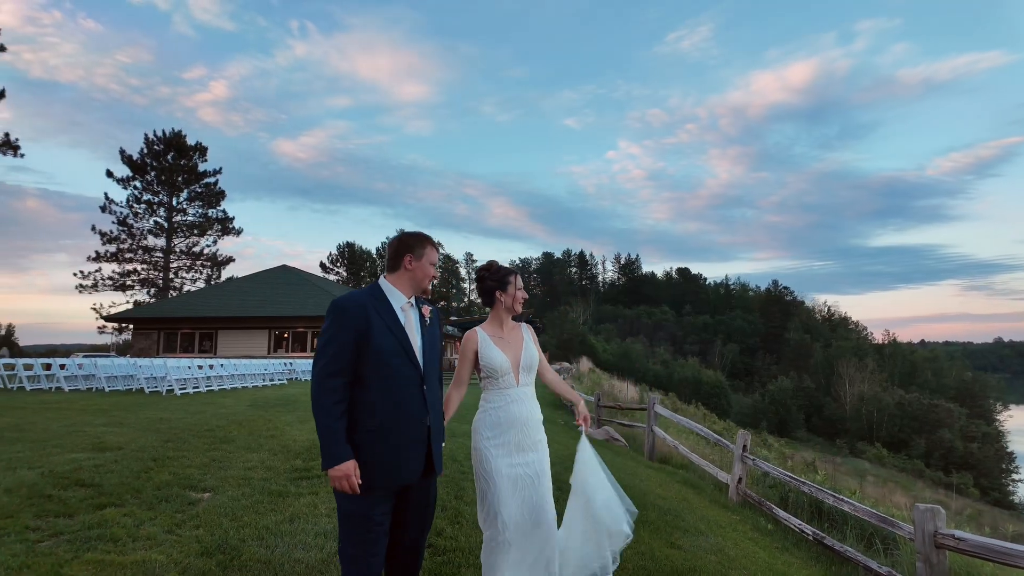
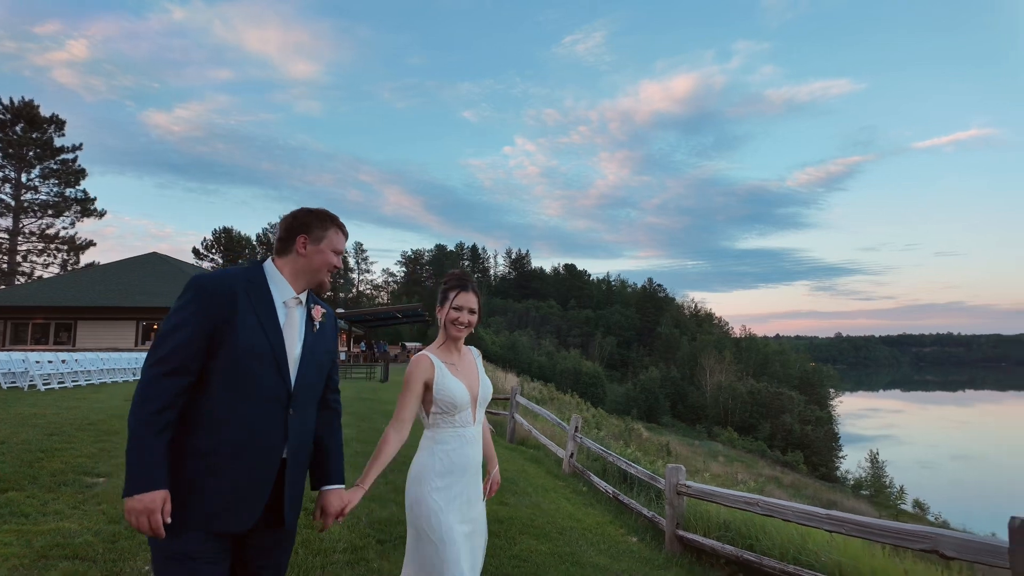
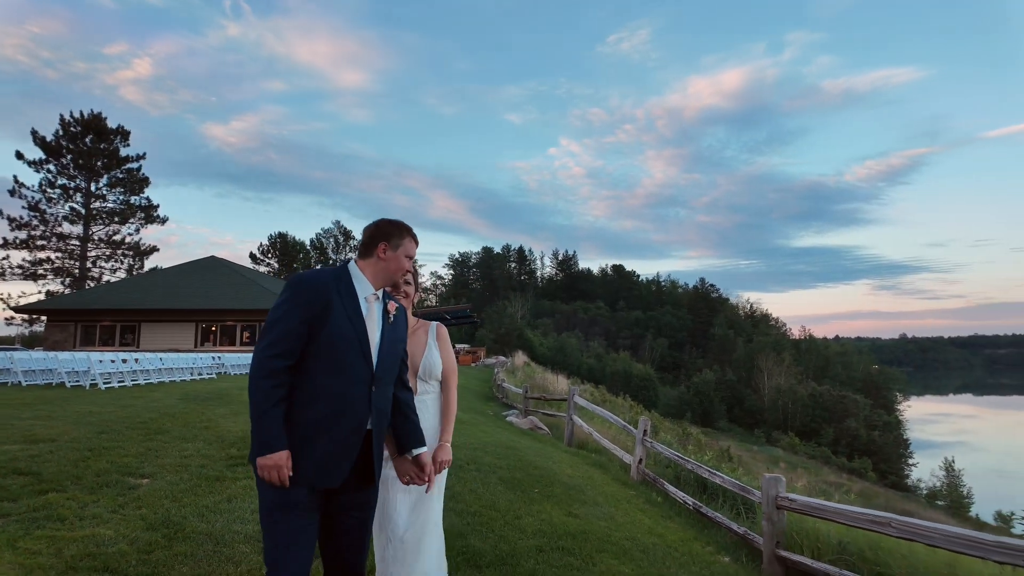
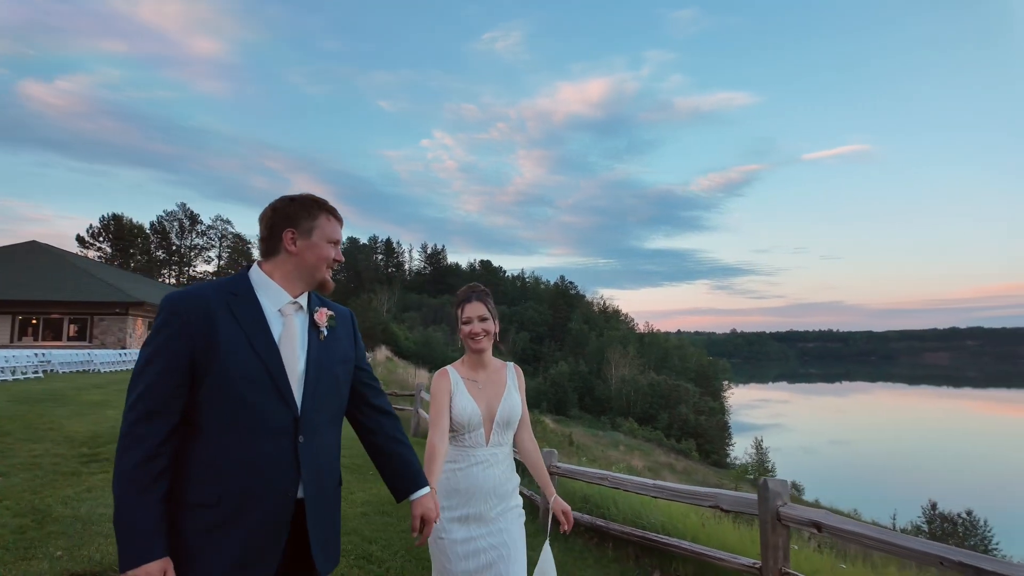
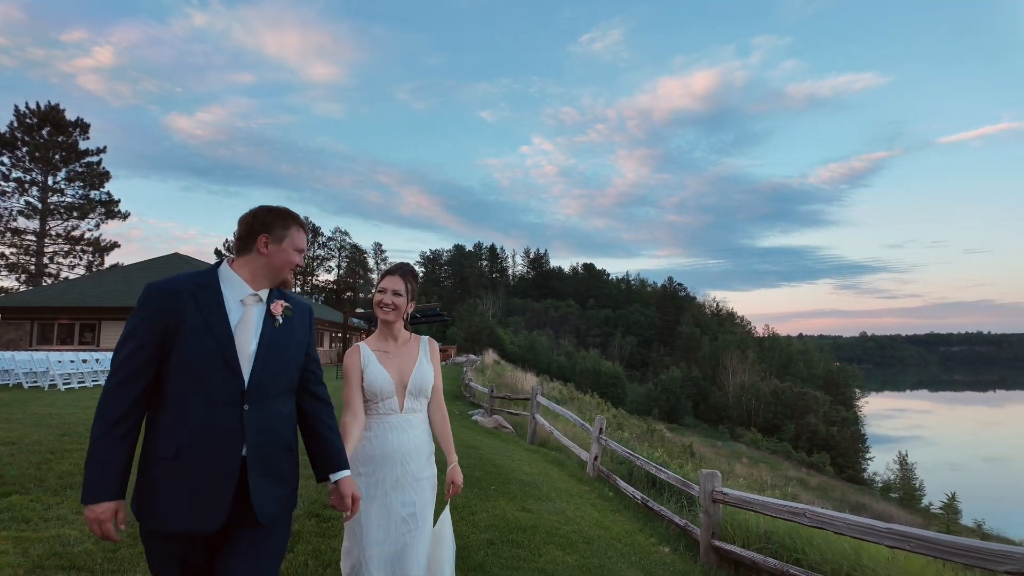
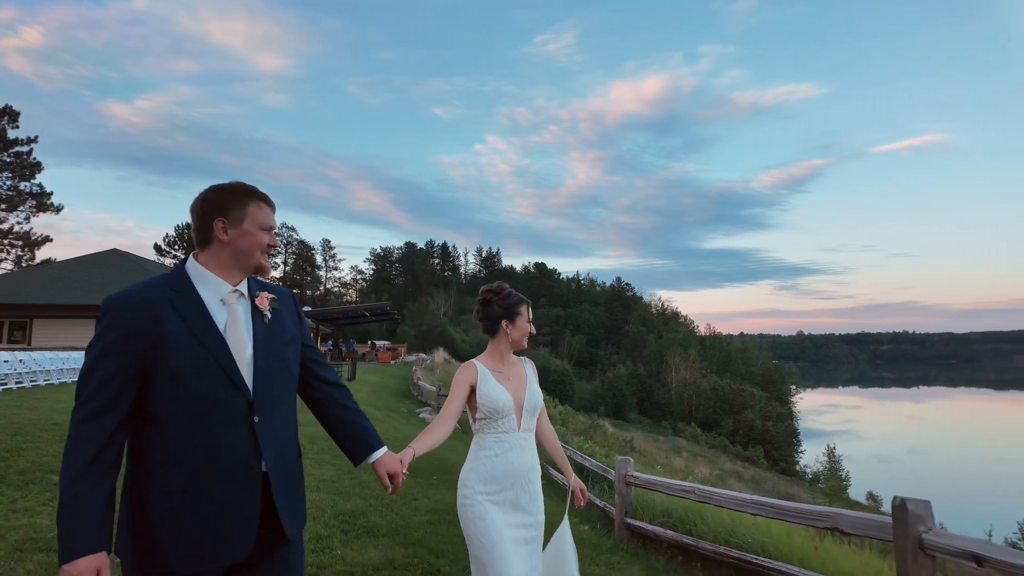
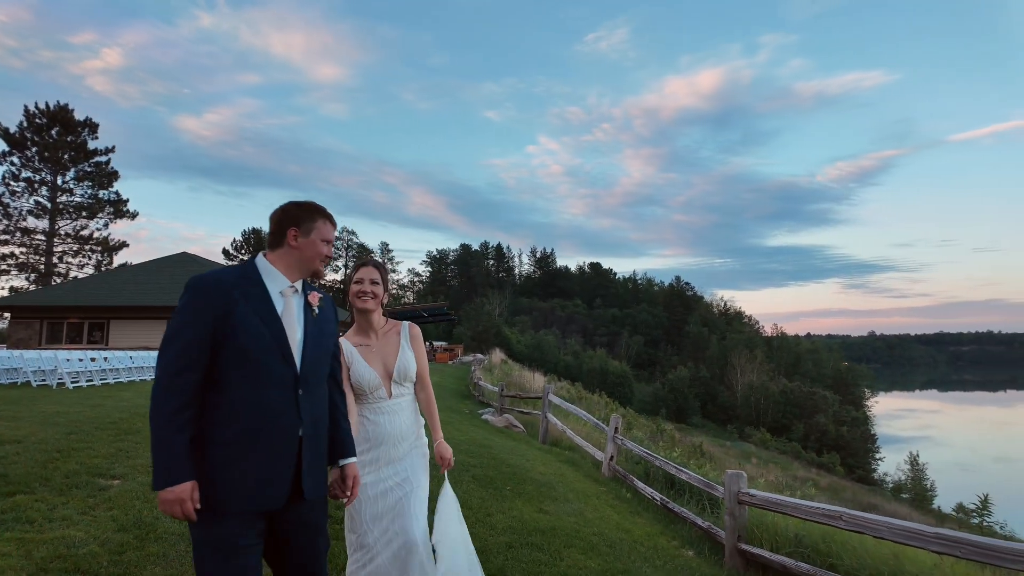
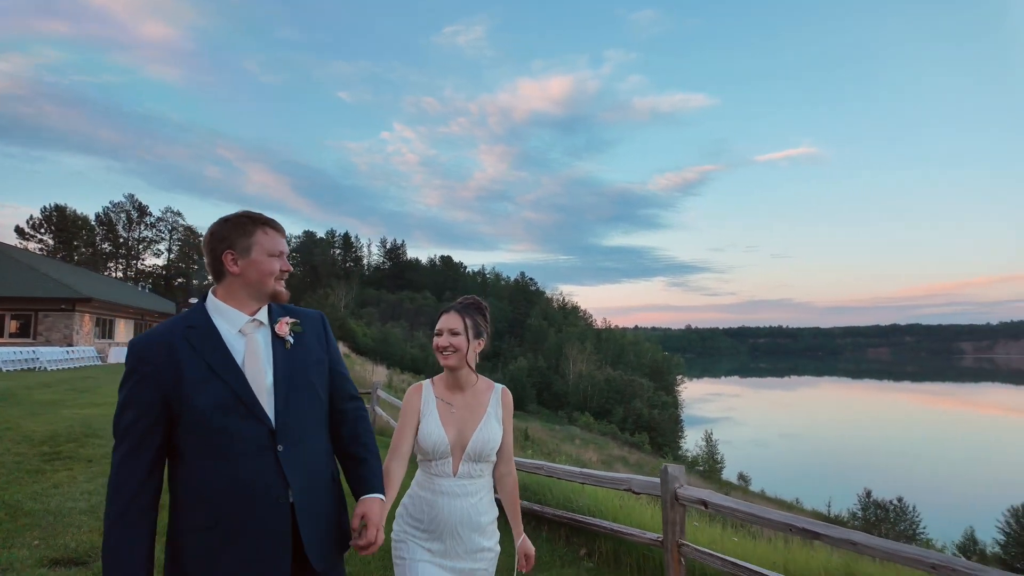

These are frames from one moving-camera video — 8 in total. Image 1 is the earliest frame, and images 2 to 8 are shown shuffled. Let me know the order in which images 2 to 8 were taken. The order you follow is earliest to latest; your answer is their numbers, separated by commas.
3, 7, 5, 2, 6, 4, 8
